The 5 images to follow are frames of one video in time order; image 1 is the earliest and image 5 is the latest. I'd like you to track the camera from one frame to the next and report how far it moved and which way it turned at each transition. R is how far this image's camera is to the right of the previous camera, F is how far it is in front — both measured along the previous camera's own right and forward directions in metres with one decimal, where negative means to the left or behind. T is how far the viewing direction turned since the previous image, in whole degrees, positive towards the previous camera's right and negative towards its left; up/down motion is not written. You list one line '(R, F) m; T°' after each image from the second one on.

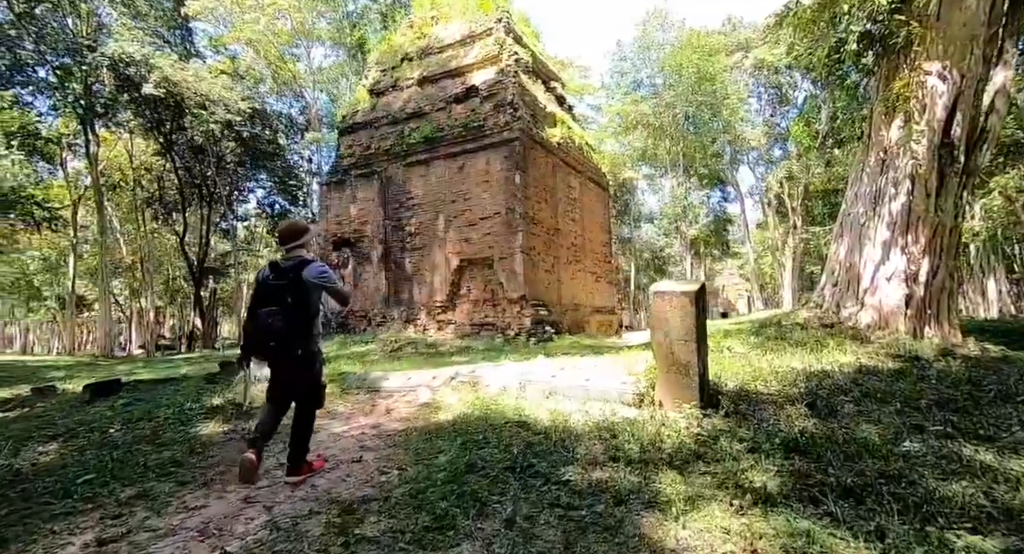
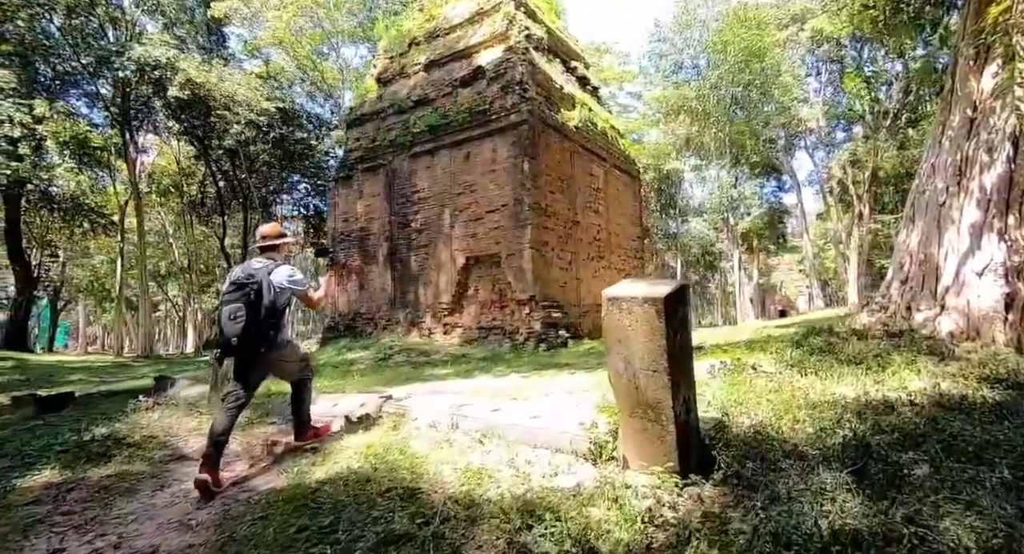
(+0.7, +1.2) m; -5°
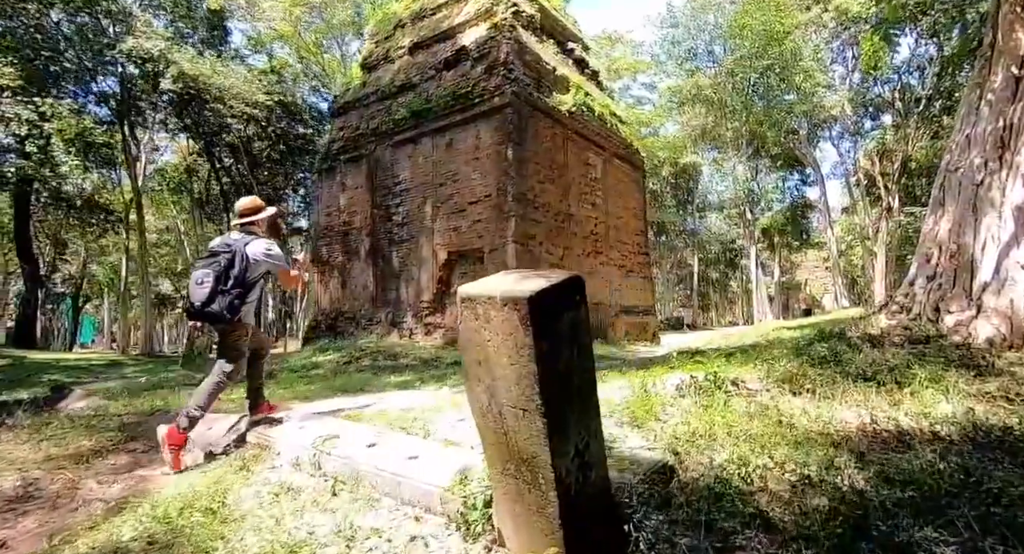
(+0.6, +0.8) m; -2°
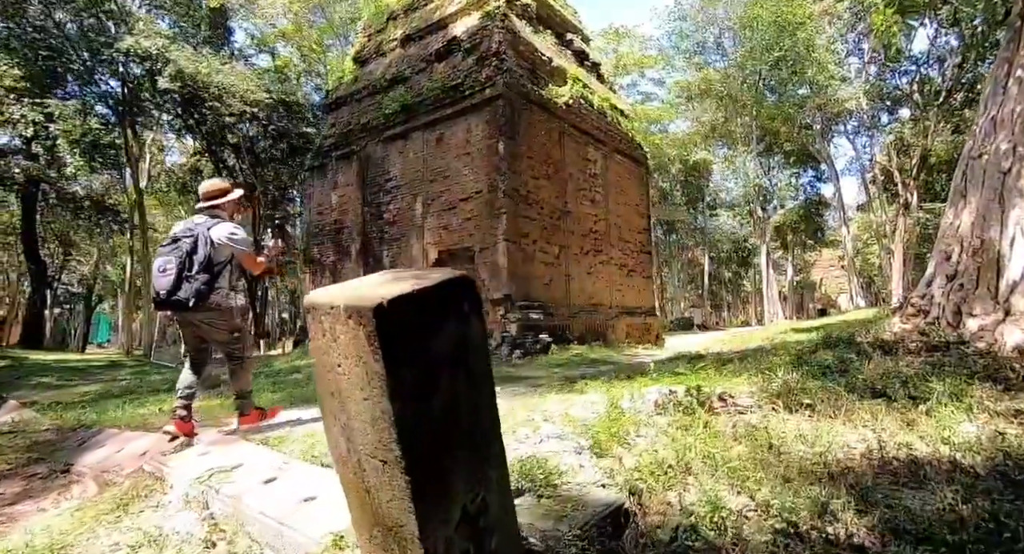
(+0.3, +0.4) m; -1°
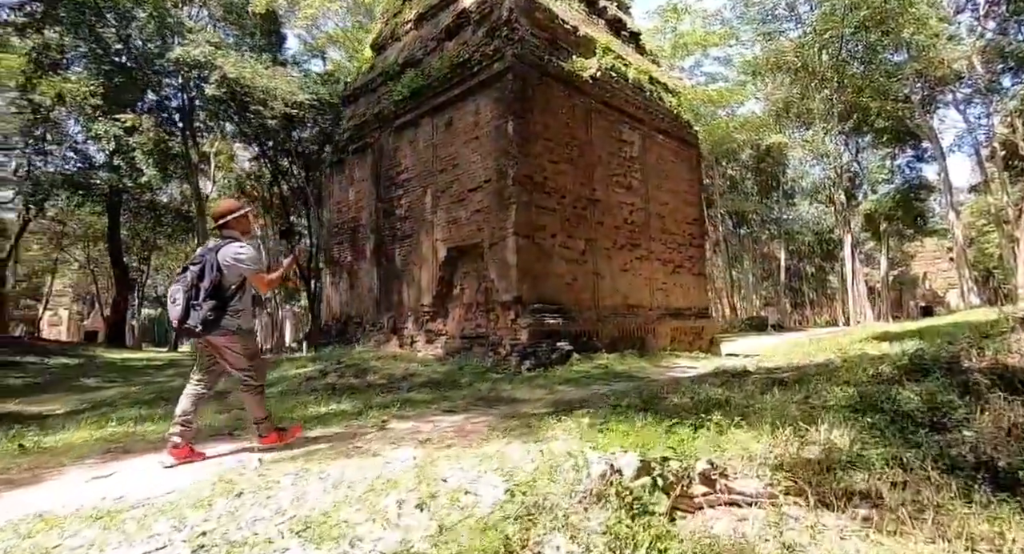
(+0.8, +1.2) m; -8°
